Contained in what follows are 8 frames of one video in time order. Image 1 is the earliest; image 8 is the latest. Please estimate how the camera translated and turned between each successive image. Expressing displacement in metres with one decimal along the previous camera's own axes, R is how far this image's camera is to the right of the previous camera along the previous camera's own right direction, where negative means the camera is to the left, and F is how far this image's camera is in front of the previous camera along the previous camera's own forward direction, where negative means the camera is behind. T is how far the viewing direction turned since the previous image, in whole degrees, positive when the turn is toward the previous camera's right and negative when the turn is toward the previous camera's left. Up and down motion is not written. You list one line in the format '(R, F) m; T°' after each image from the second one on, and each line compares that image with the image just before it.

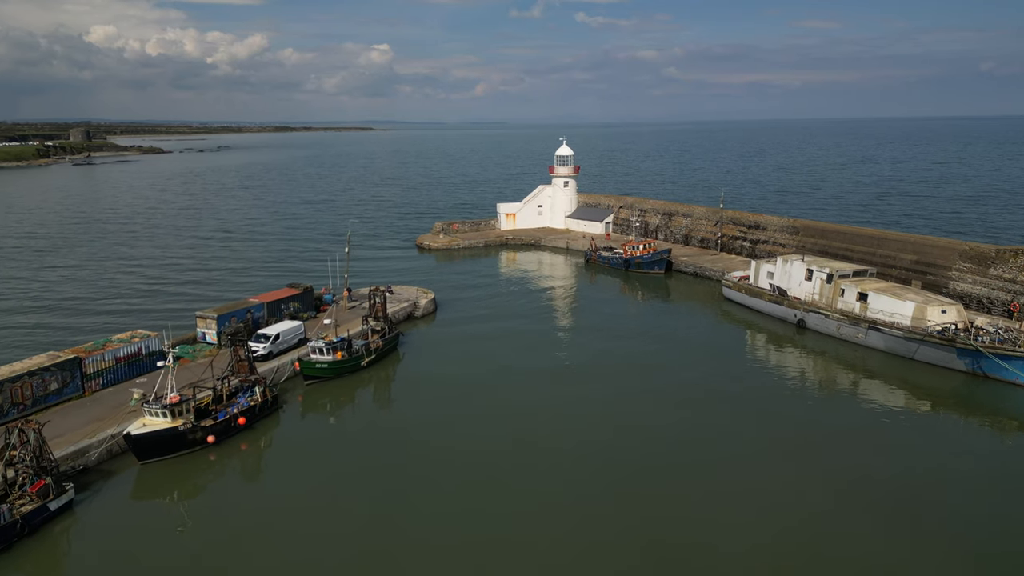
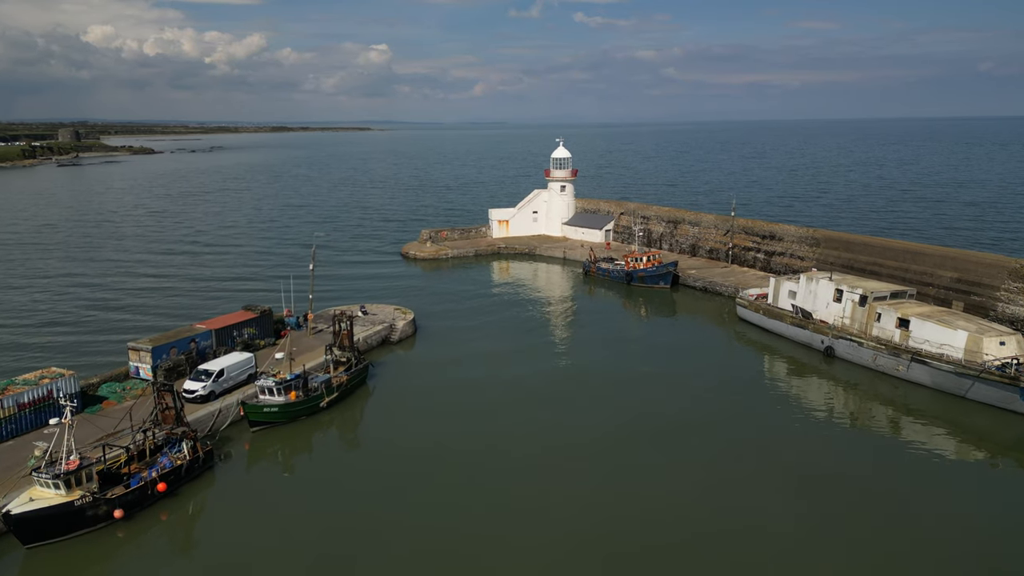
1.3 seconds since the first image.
(+0.4, +3.9) m; 0°
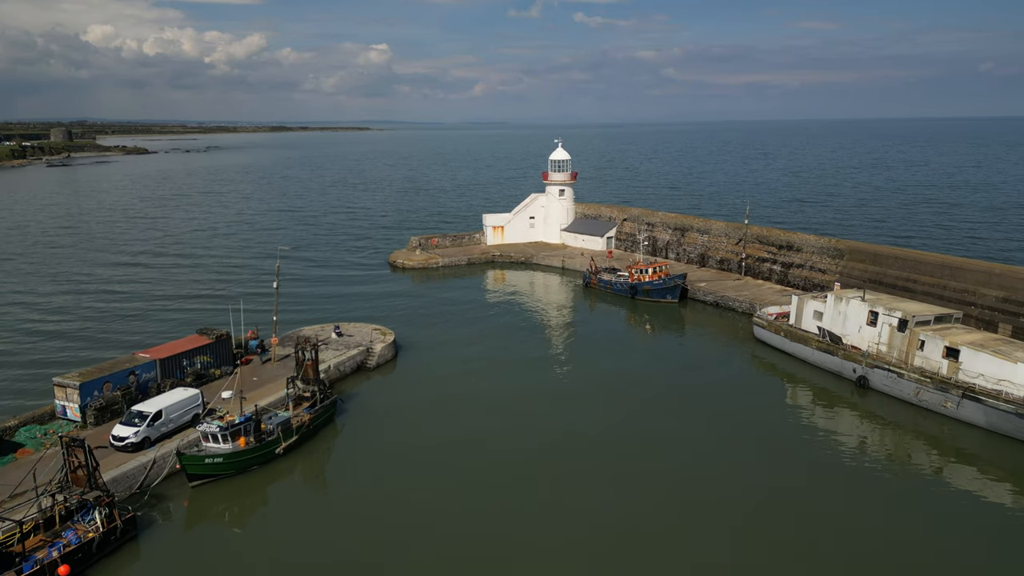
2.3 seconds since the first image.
(+0.3, +3.2) m; 0°
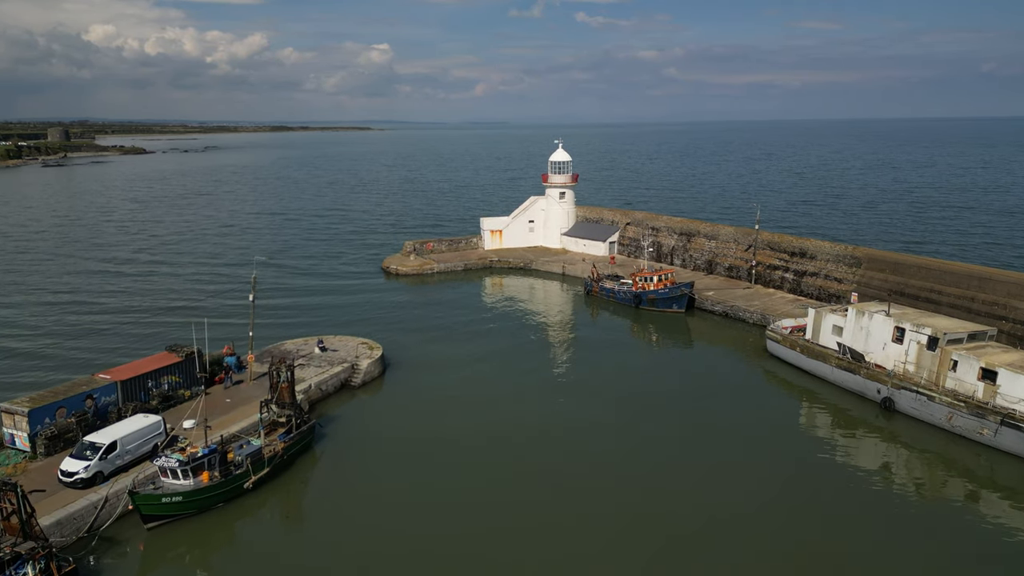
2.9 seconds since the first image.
(+0.2, +1.9) m; 0°
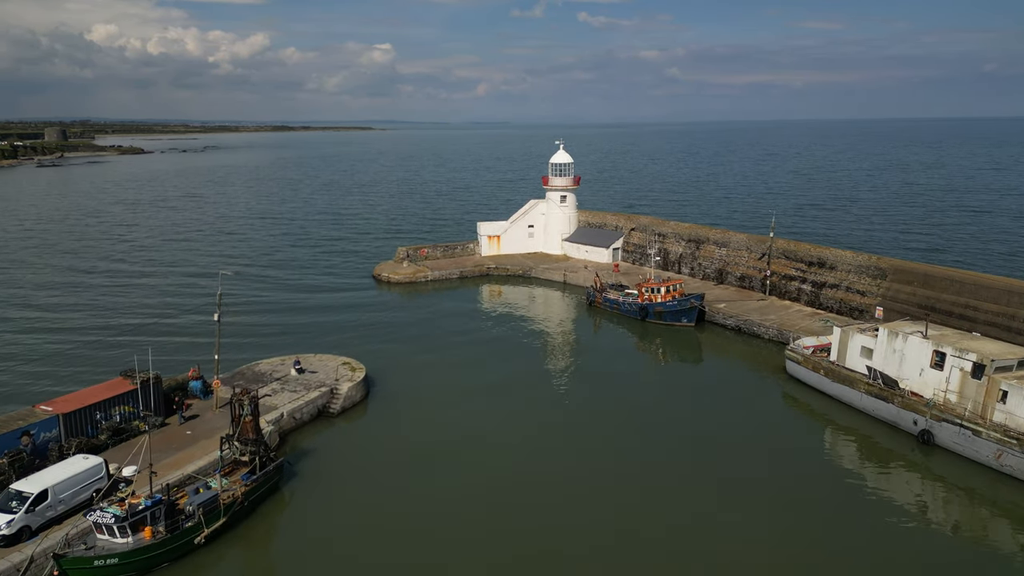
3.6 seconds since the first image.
(+0.2, +2.3) m; 0°
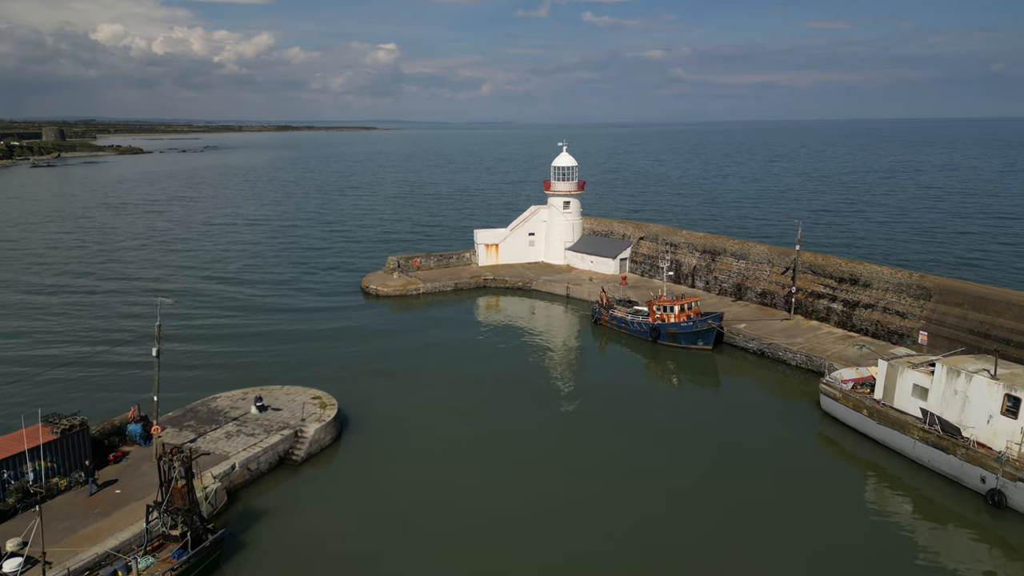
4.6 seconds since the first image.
(+0.3, +3.1) m; 0°
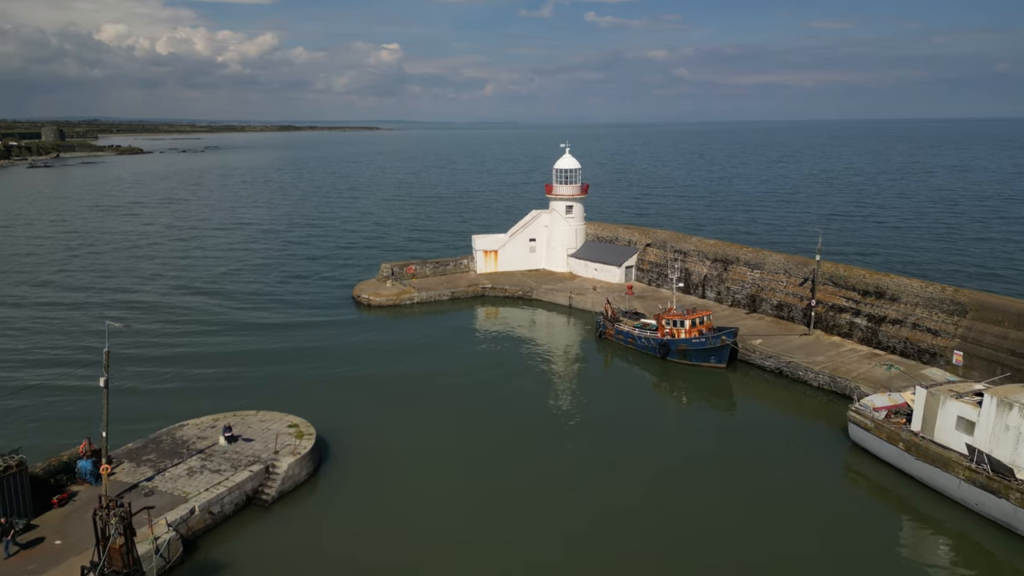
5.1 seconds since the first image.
(+0.2, +2.0) m; 0°
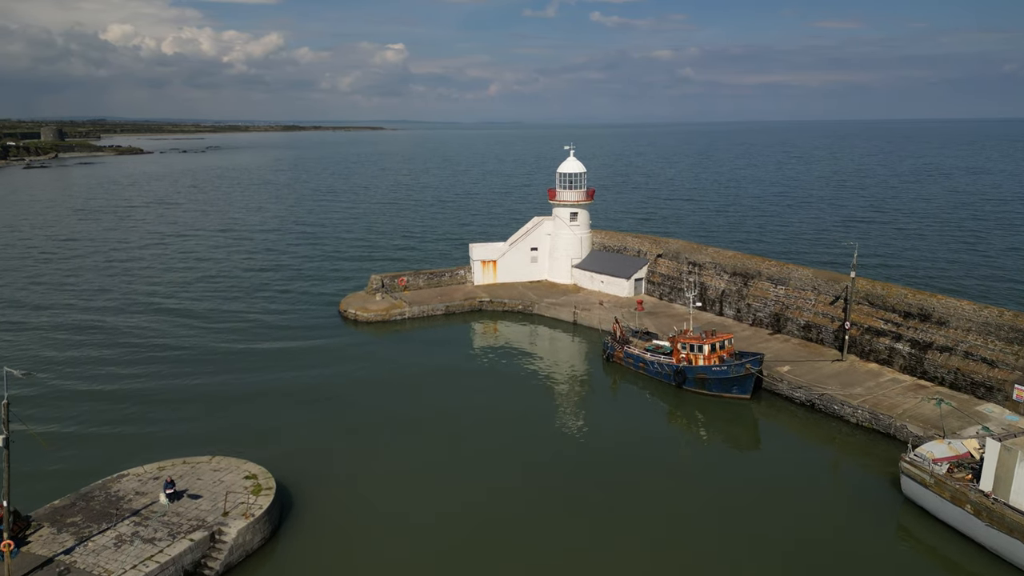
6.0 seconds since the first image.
(+0.2, +2.8) m; 0°
